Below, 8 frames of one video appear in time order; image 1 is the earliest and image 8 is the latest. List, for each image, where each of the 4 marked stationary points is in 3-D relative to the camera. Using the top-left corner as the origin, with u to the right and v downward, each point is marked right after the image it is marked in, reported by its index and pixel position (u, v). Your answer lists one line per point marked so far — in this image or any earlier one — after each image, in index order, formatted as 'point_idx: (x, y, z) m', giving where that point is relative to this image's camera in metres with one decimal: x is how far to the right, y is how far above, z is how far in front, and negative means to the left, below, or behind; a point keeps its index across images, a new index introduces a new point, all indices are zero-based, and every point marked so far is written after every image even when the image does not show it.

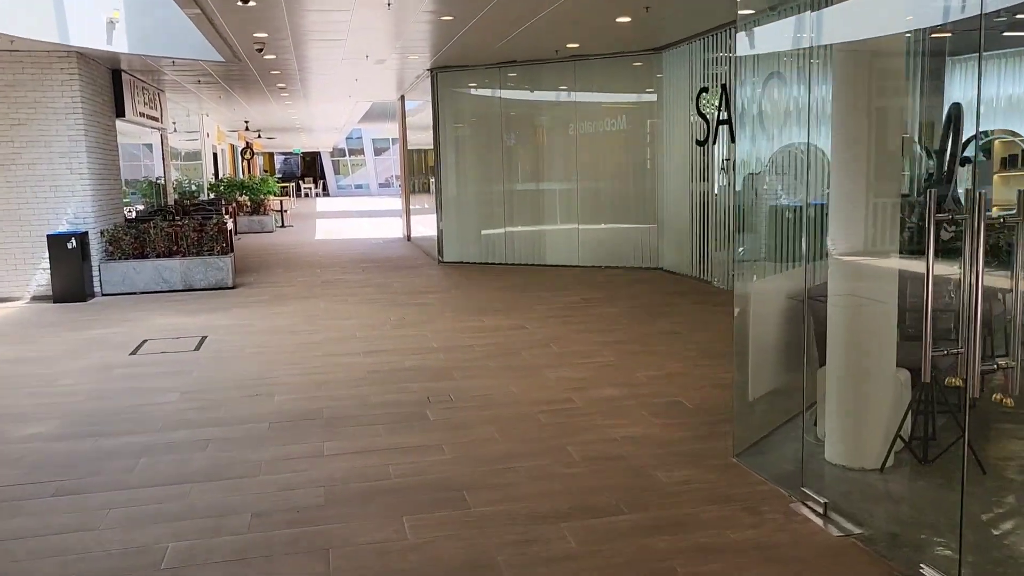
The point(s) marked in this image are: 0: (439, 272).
0: (-0.9, +0.2, +10.0) m
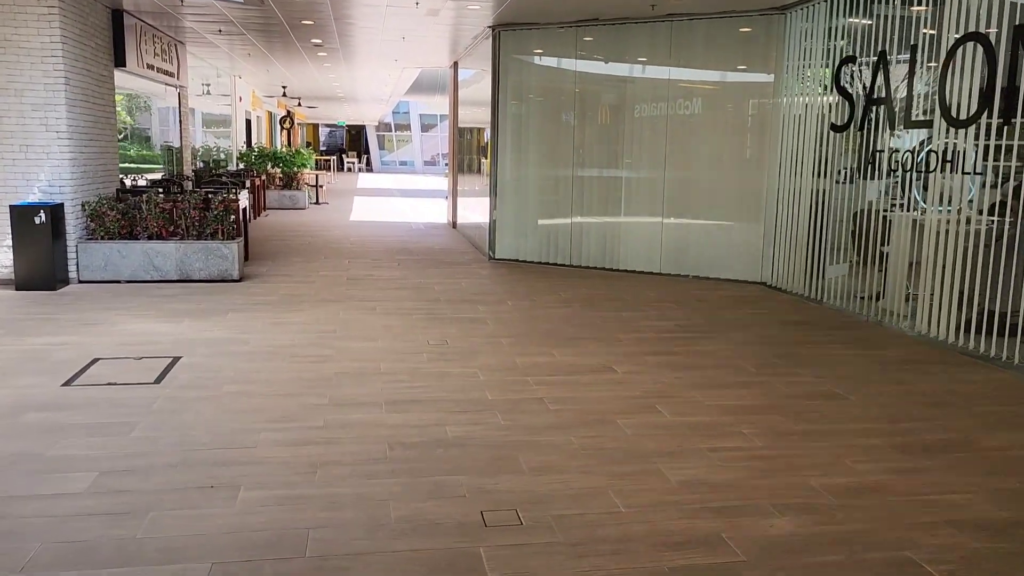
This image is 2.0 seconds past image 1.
0: (-0.2, +0.1, +8.2) m
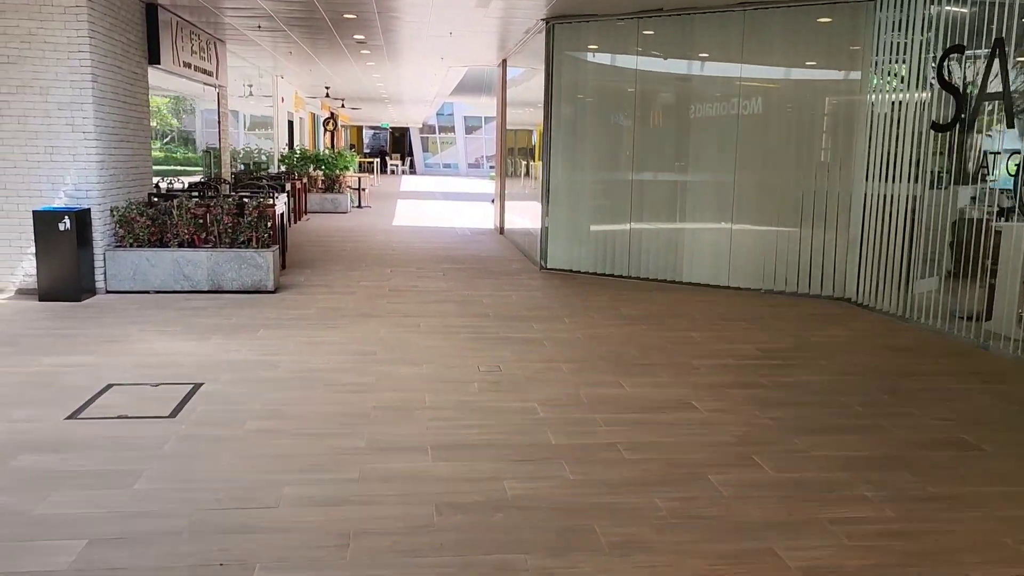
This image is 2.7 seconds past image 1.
0: (+0.3, 0.0, +7.6) m
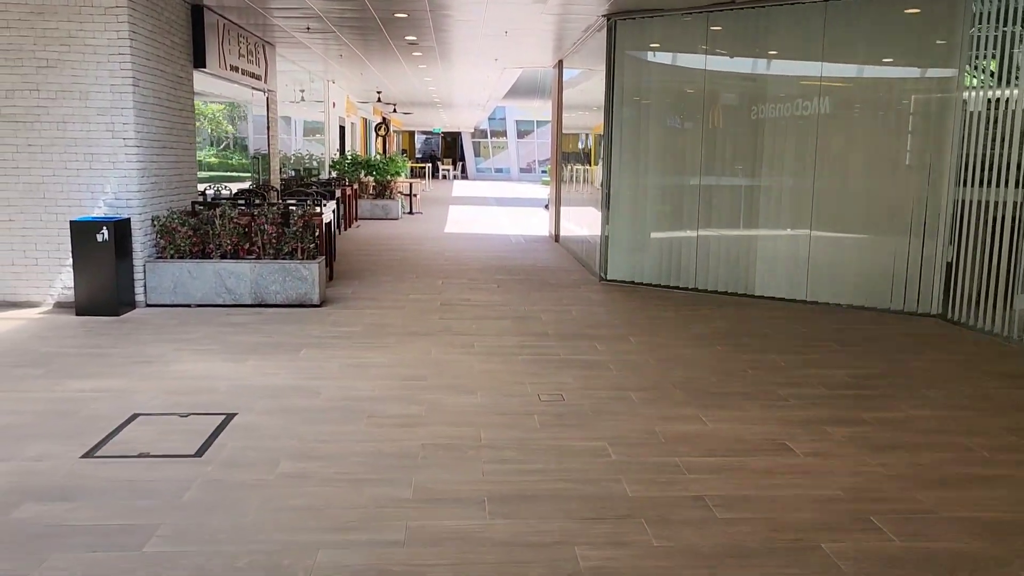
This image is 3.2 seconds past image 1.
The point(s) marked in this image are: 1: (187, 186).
0: (+0.8, -0.1, +7.1) m
1: (-2.9, +0.9, +7.4) m
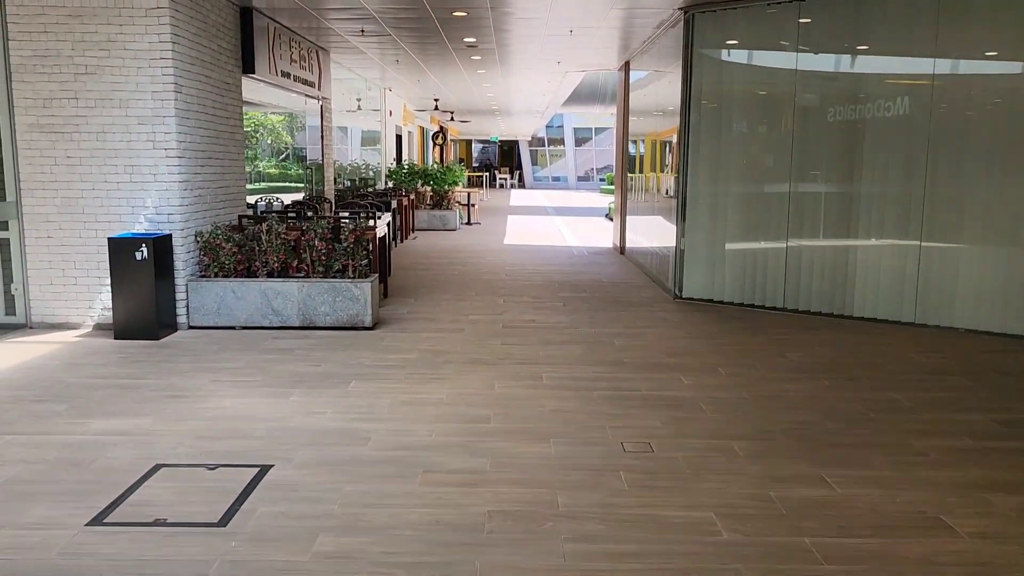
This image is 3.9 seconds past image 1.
0: (+1.3, -0.3, +6.4) m
1: (-2.3, +0.8, +6.9) m
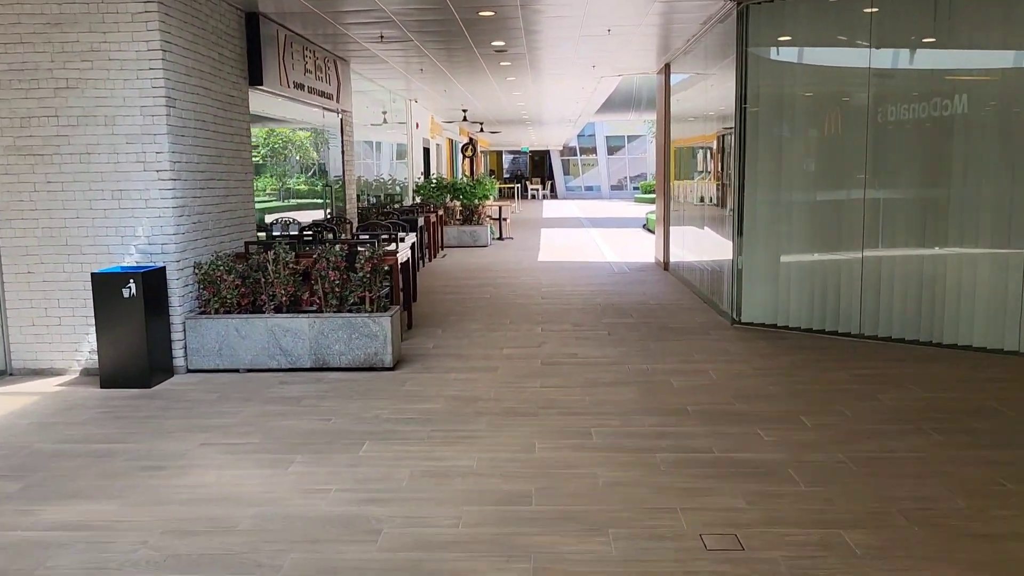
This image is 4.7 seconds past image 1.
0: (+1.6, -0.4, +5.6) m
1: (-2.1, +0.5, +6.3) m
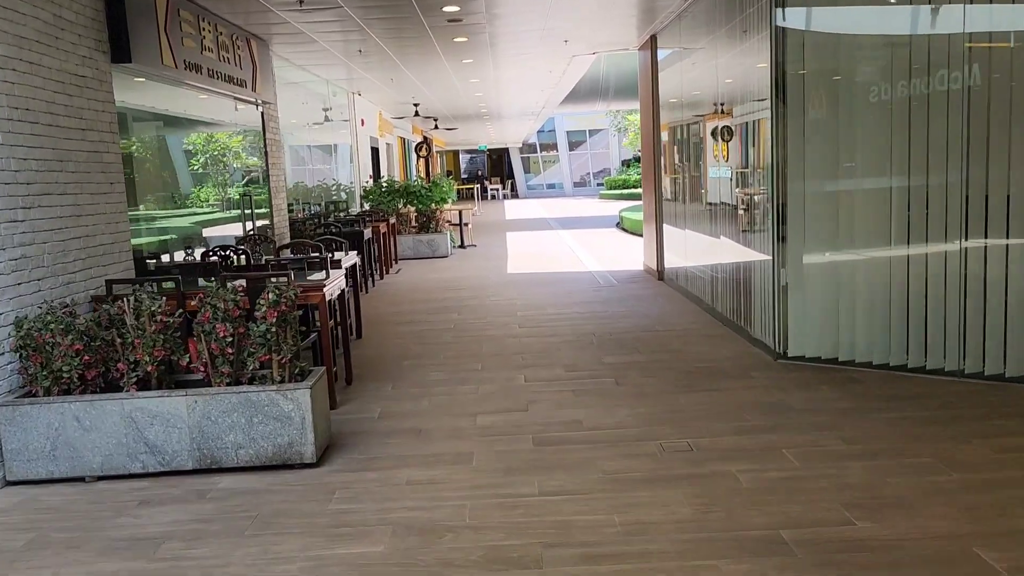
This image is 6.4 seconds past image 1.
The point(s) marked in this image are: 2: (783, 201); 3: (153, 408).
0: (+1.5, -0.6, +4.0) m
1: (-2.2, +0.2, +4.5) m
2: (+1.7, +0.6, +5.4) m
3: (-1.5, -0.5, +3.5) m
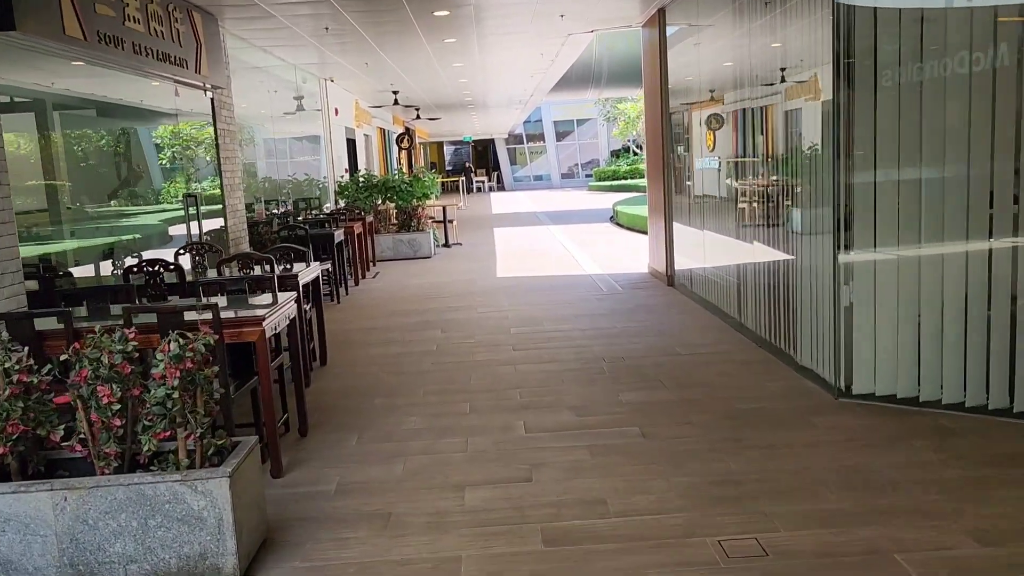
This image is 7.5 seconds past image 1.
0: (+1.5, -0.7, +3.0) m
1: (-2.3, 0.0, +3.4) m
2: (+1.7, +0.5, +4.4) m
3: (-1.5, -0.7, +2.5) m
